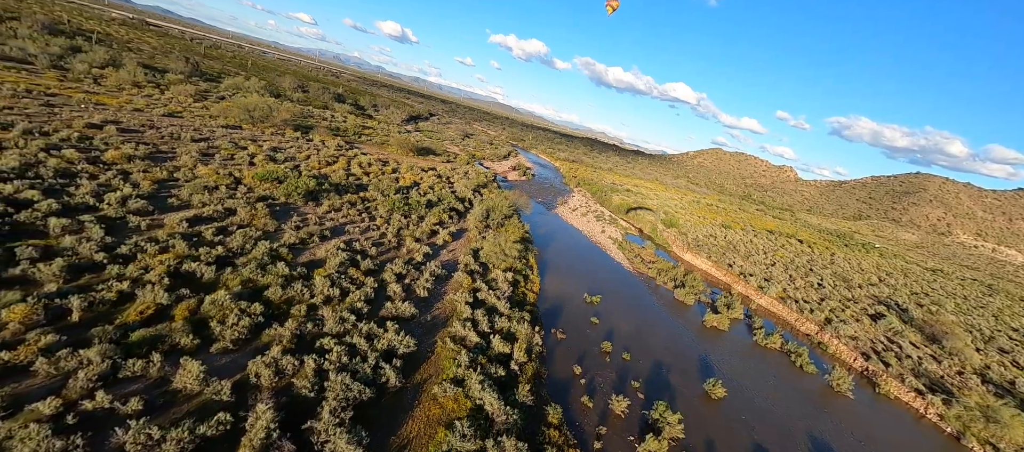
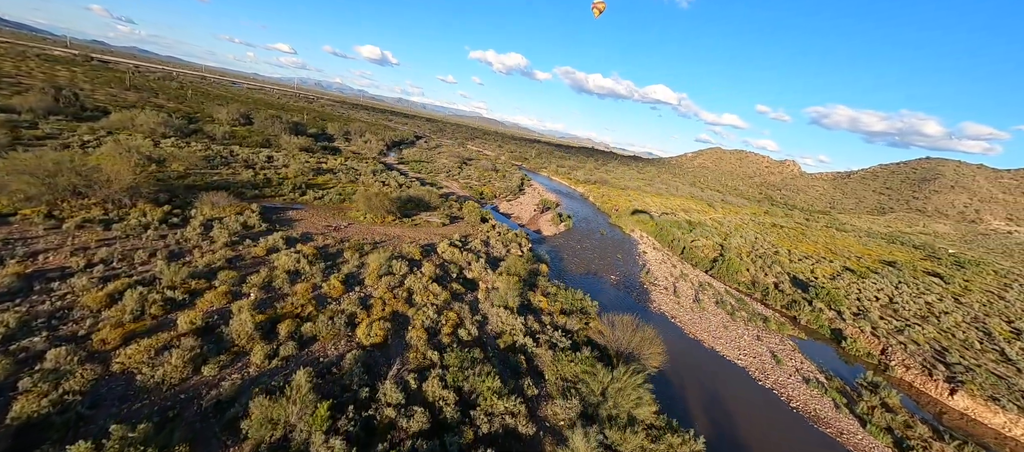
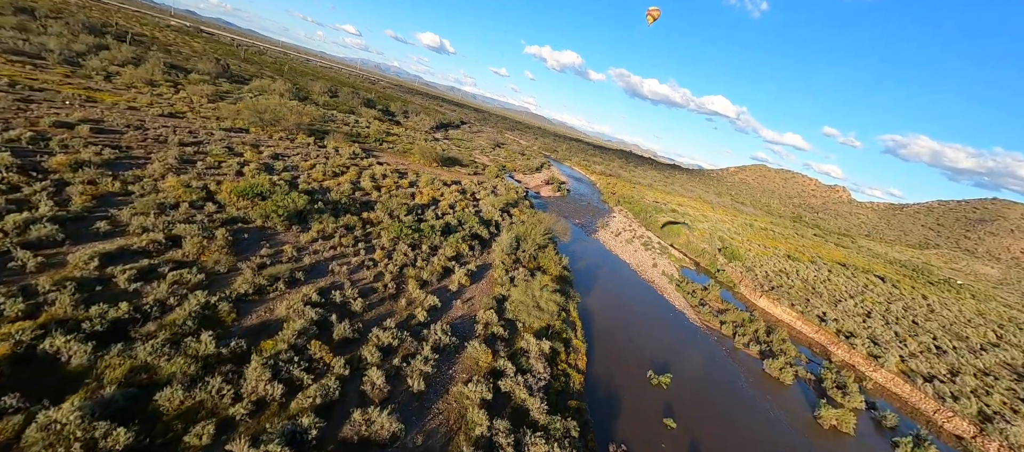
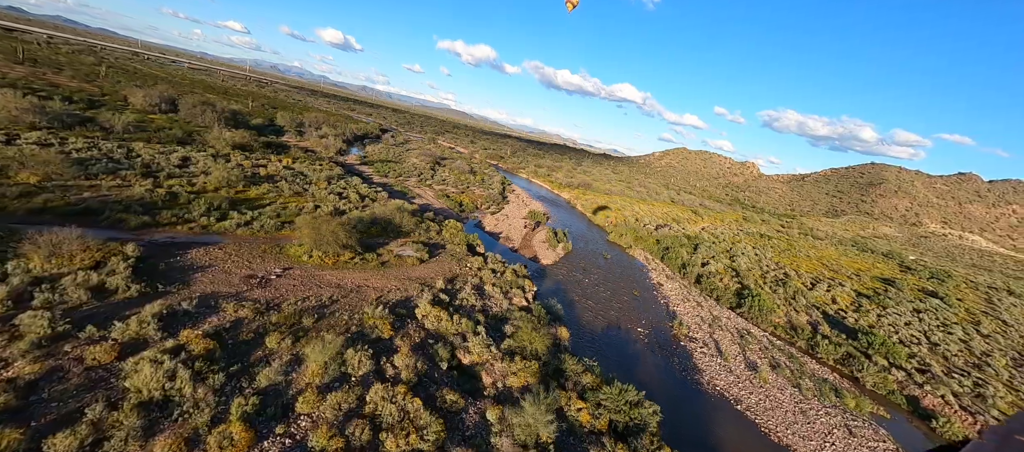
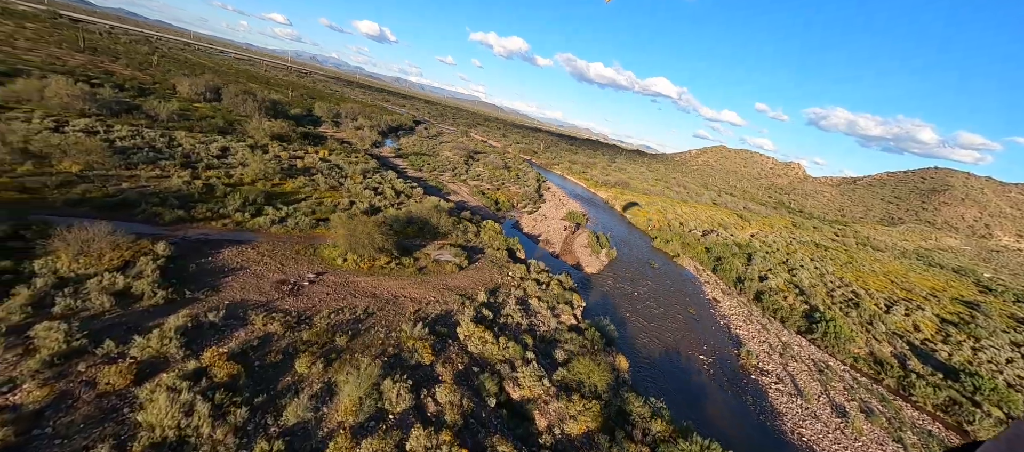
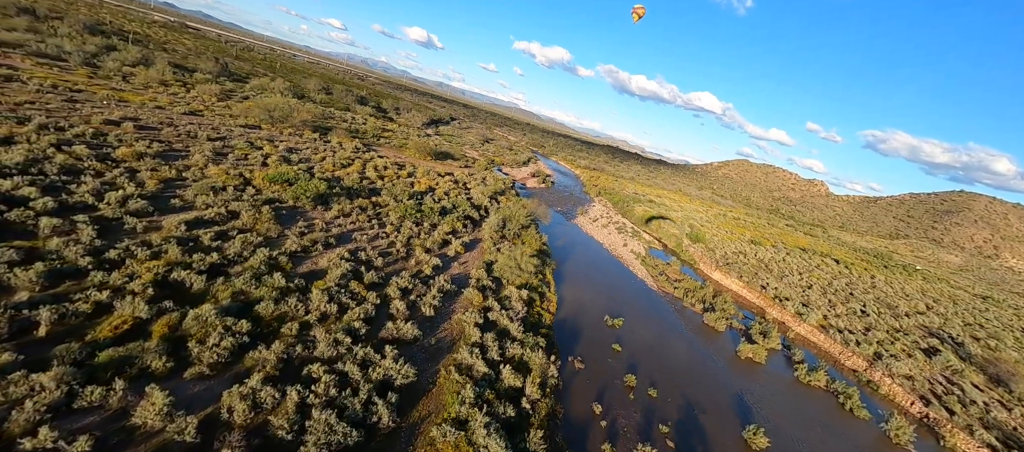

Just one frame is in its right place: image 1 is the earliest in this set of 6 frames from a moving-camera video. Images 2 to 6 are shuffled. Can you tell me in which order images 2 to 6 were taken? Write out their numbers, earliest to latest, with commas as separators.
6, 3, 2, 4, 5
